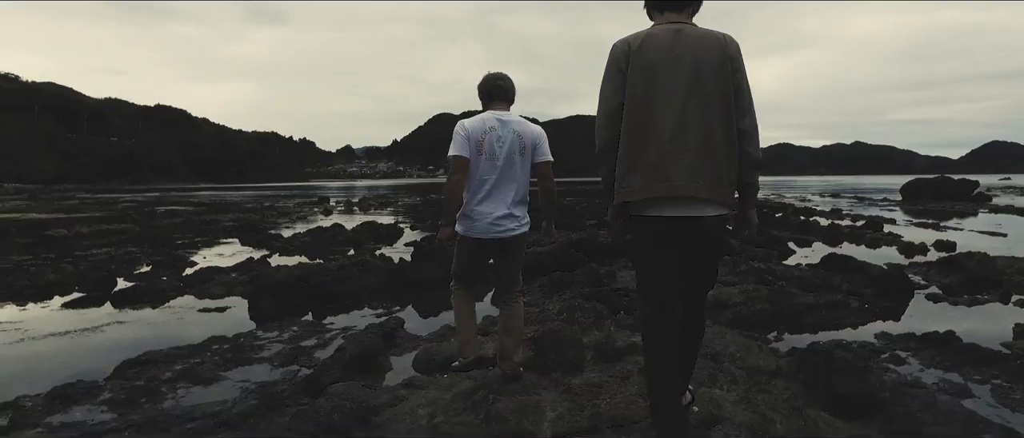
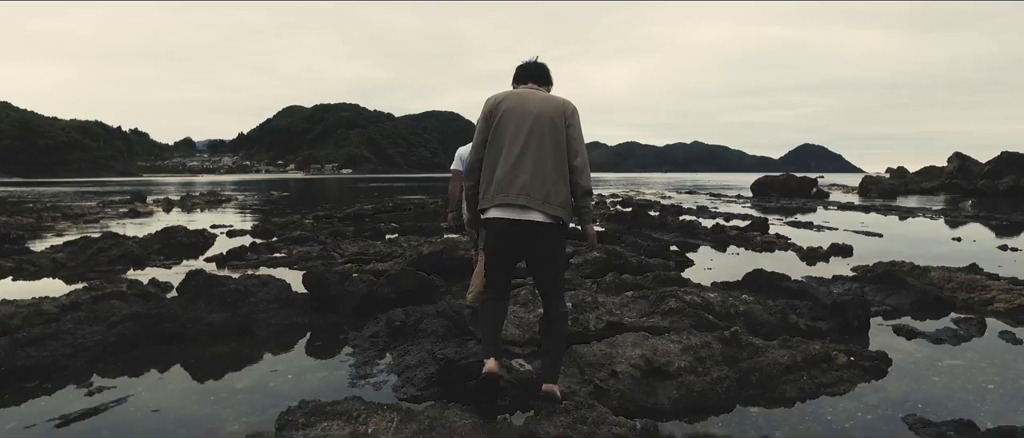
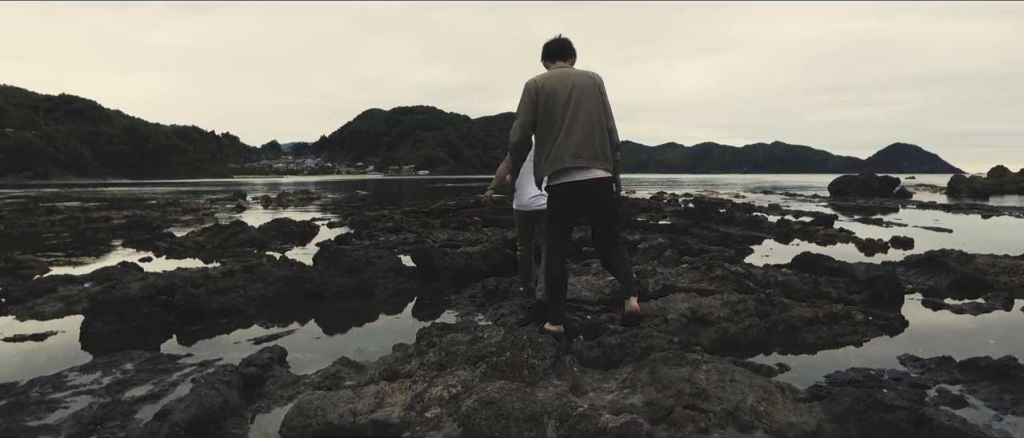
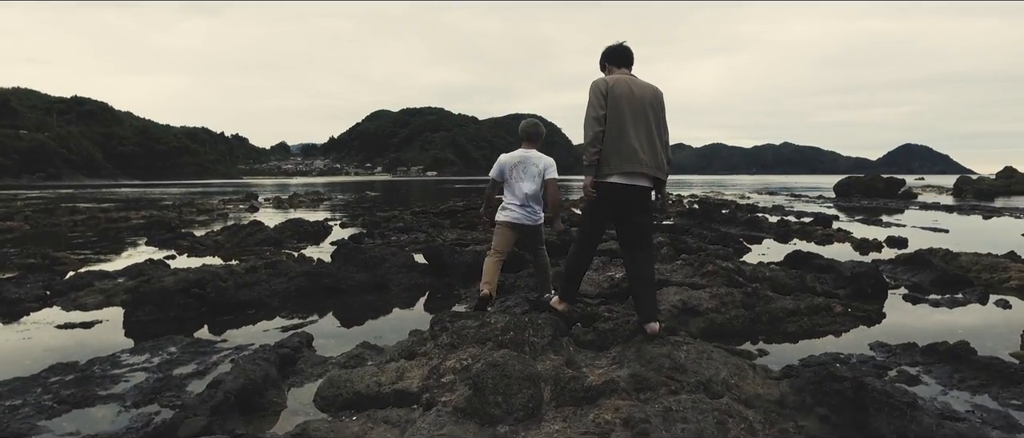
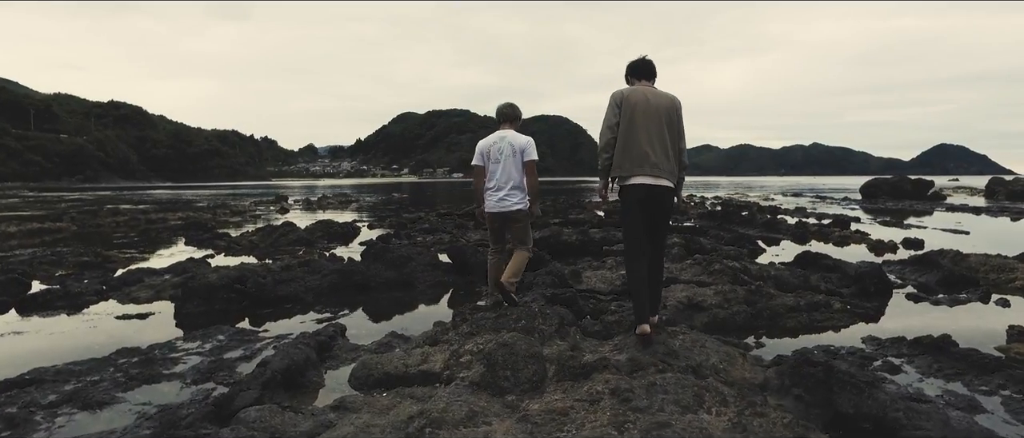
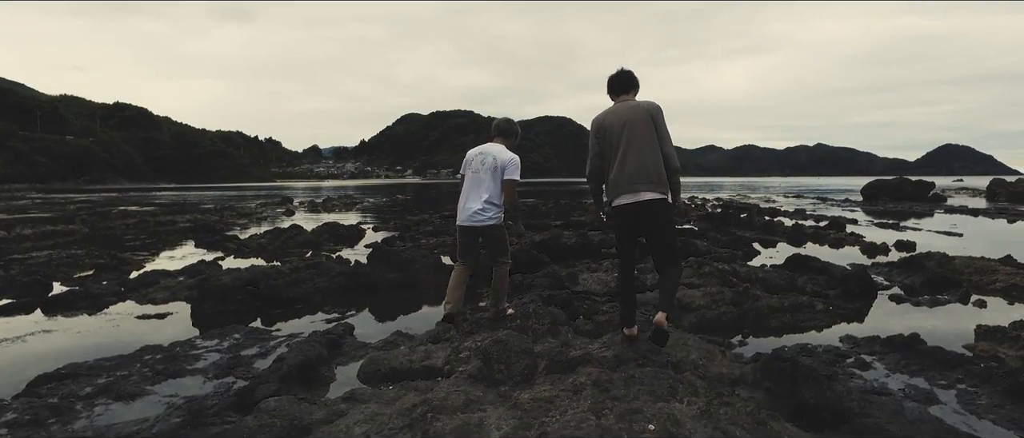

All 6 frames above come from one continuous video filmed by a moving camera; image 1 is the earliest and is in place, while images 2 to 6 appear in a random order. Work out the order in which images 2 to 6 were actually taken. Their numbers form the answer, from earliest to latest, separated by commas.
6, 5, 4, 3, 2
